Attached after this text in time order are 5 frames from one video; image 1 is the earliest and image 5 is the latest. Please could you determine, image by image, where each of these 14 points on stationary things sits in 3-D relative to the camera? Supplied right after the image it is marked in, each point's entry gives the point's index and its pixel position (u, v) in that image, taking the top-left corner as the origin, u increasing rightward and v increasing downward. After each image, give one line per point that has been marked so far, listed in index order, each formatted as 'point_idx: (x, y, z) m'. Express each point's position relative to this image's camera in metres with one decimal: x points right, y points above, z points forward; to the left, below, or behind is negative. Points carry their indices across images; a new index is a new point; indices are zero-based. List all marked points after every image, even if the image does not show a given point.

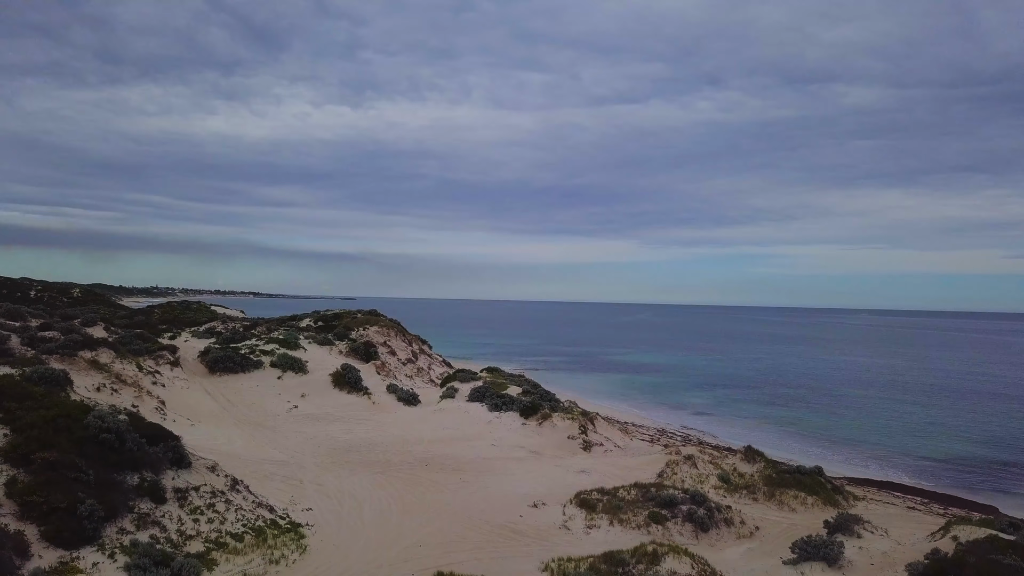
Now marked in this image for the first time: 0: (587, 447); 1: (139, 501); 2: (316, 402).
0: (+2.7, -5.4, +16.7) m
1: (-7.1, -4.0, +9.3) m
2: (-7.8, -4.5, +19.3) m
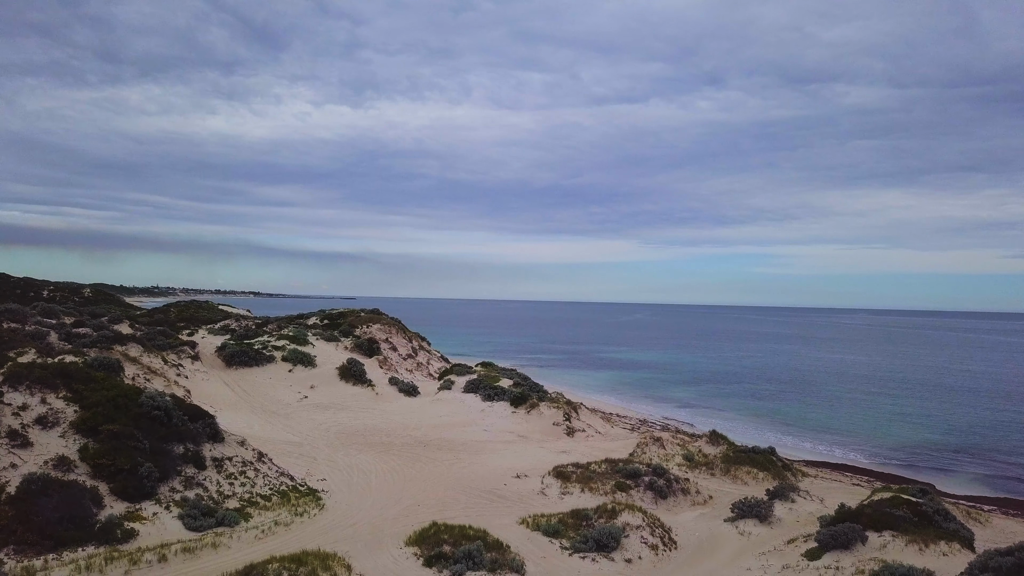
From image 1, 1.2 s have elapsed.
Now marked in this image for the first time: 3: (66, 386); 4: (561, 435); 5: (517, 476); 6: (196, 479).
0: (+2.3, -5.5, +18.5) m
1: (-7.5, -4.1, +11.1) m
2: (-8.2, -4.5, +21.1) m
3: (-10.4, -2.3, +11.4) m
4: (+1.9, -5.5, +18.3) m
5: (+0.1, -5.2, +13.4) m
6: (-7.1, -4.3, +10.8) m
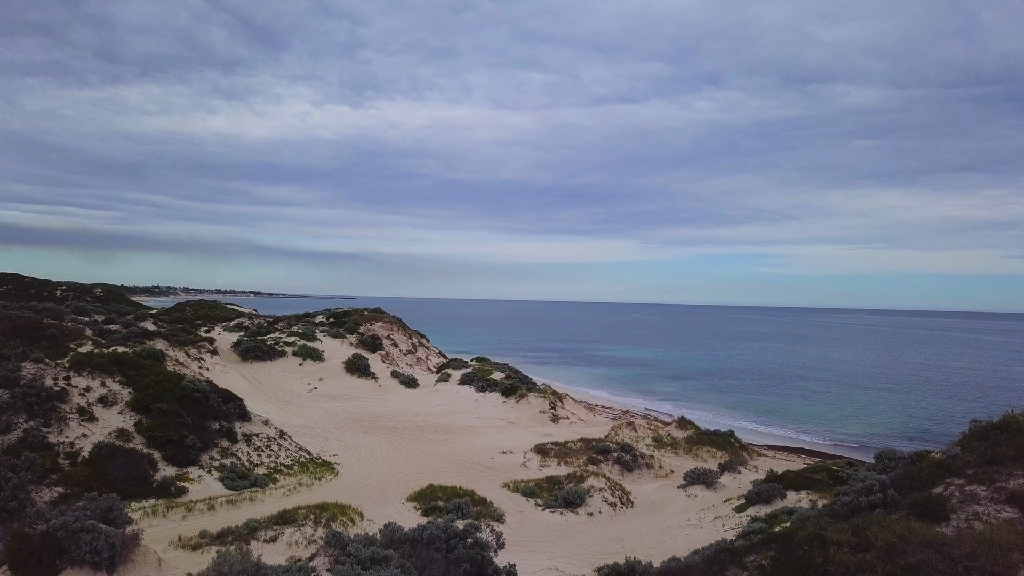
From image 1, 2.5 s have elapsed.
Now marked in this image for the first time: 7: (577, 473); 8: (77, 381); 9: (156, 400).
0: (+1.9, -5.5, +20.5) m
1: (-7.9, -4.1, +13.1) m
2: (-8.6, -4.6, +23.1) m
3: (-10.8, -2.3, +13.4) m
4: (+1.4, -5.6, +20.3) m
5: (-0.3, -5.2, +15.4) m
6: (-7.5, -4.3, +12.8) m
7: (+1.8, -5.1, +13.4) m
8: (-11.2, -2.4, +12.4) m
9: (-9.5, -3.0, +12.9) m
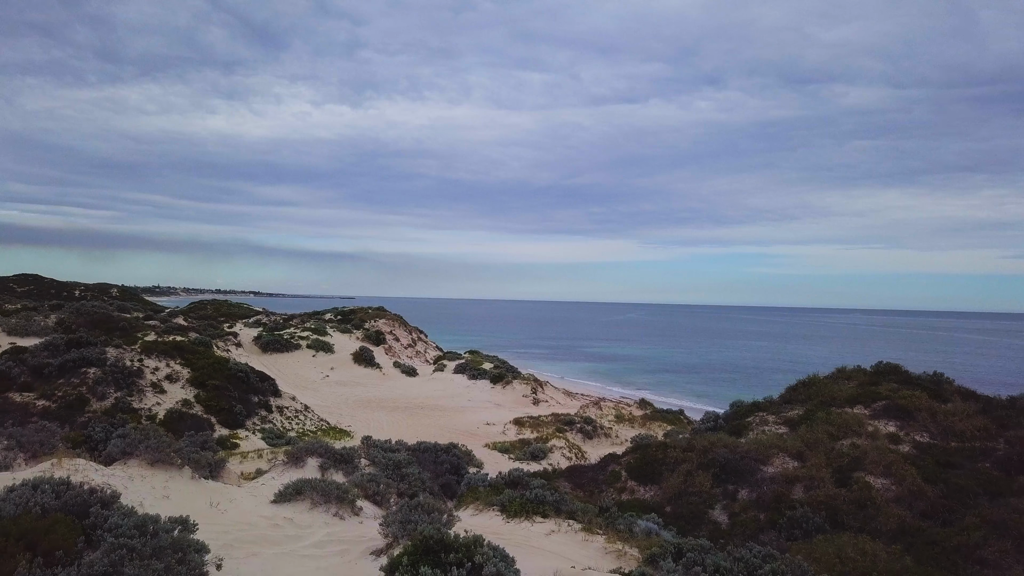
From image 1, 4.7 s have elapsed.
0: (+1.2, -5.5, +23.9) m
1: (-8.5, -4.1, +16.4) m
2: (-9.3, -4.6, +26.4) m
3: (-11.5, -2.3, +16.7) m
4: (+0.8, -5.6, +23.7) m
5: (-1.0, -5.3, +18.7) m
6: (-8.2, -4.4, +16.1) m
7: (+1.1, -5.1, +16.7) m
8: (-11.8, -2.4, +15.7) m
9: (-10.2, -3.0, +16.2) m
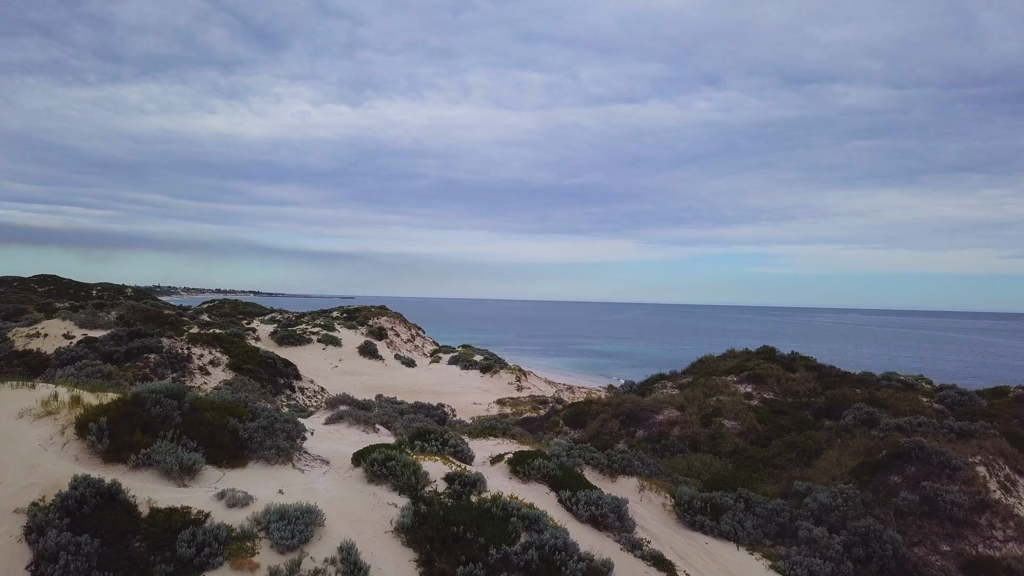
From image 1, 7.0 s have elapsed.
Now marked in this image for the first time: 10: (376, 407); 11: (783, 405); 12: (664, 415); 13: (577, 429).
0: (+0.4, -5.6, +27.3) m
1: (-9.3, -4.2, +19.9) m
2: (-10.0, -4.6, +29.9) m
3: (-12.3, -2.4, +20.2) m
4: (0.0, -5.7, +27.1) m
5: (-1.7, -5.3, +22.2) m
6: (-8.9, -4.4, +19.6) m
7: (+0.4, -5.2, +20.2) m
8: (-12.6, -2.4, +19.2) m
9: (-10.9, -3.0, +19.7) m
10: (-3.2, -2.8, +11.1) m
11: (+6.3, -2.7, +11.2) m
12: (+3.6, -3.0, +11.5) m
13: (+1.6, -3.5, +11.7) m
